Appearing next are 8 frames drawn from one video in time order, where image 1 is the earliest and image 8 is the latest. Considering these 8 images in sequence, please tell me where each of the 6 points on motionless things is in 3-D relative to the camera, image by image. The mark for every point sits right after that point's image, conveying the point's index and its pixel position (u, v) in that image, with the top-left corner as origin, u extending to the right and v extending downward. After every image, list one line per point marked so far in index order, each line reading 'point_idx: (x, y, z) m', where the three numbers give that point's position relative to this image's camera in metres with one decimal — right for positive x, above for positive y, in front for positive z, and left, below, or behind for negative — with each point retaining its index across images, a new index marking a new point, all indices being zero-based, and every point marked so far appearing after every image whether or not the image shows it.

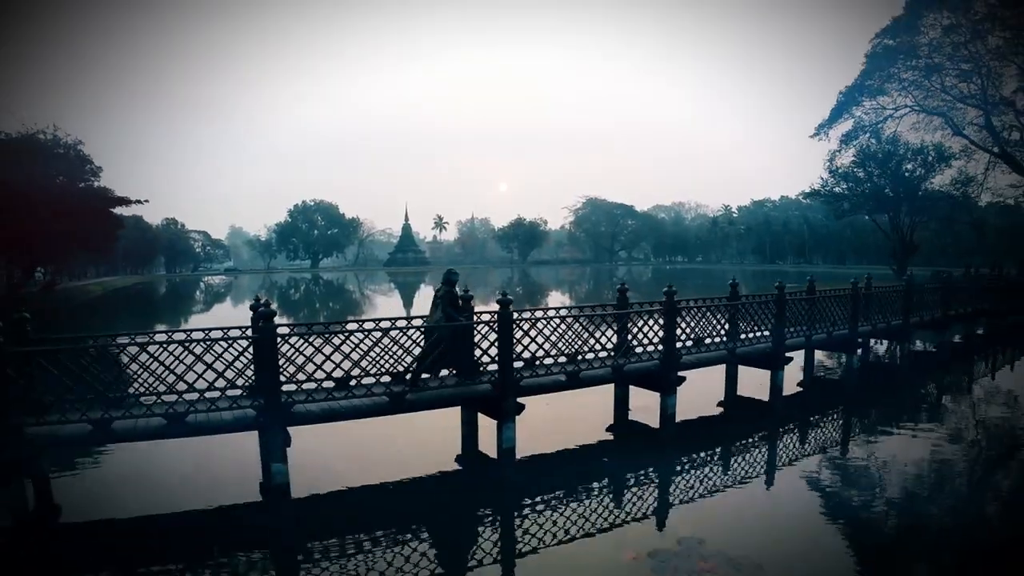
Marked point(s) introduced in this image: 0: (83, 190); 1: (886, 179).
0: (-12.5, +2.9, +17.2) m
1: (+12.4, +3.8, +19.3) m
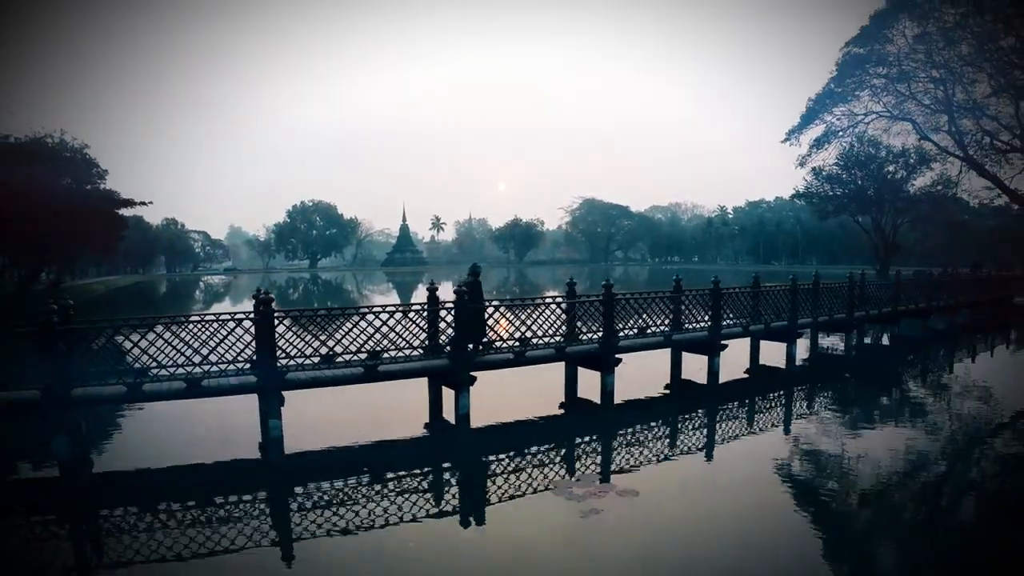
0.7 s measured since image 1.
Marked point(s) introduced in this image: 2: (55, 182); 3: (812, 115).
0: (-12.7, +2.9, +17.7) m
1: (+12.1, +3.8, +19.8) m
2: (-12.5, +2.9, +16.1) m
3: (+5.2, +3.0, +10.0) m
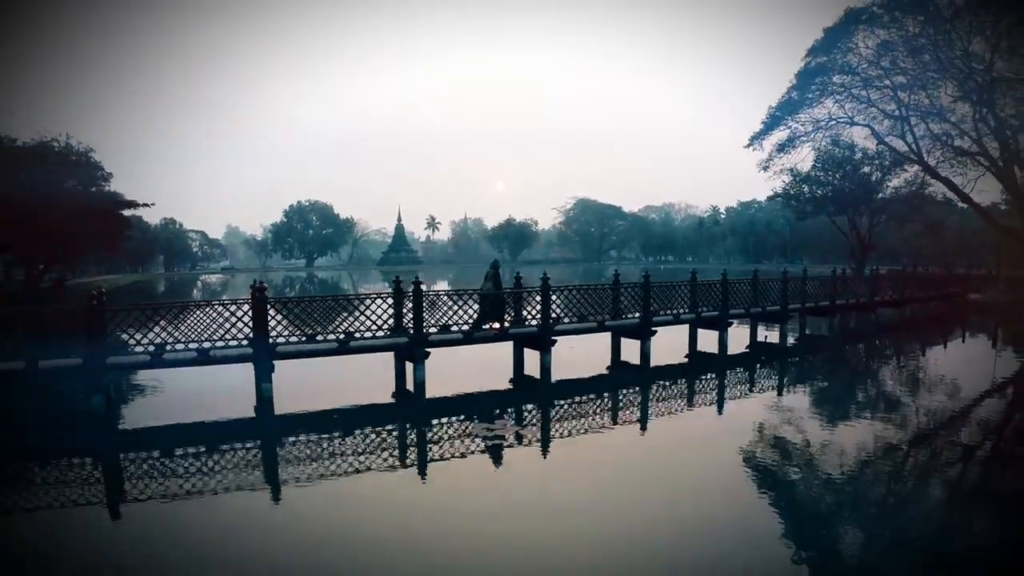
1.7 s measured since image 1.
0: (-13.1, +2.9, +18.3) m
1: (+11.8, +3.9, +20.5) m
2: (-12.9, +3.0, +16.7) m
3: (+4.8, +3.1, +10.6) m
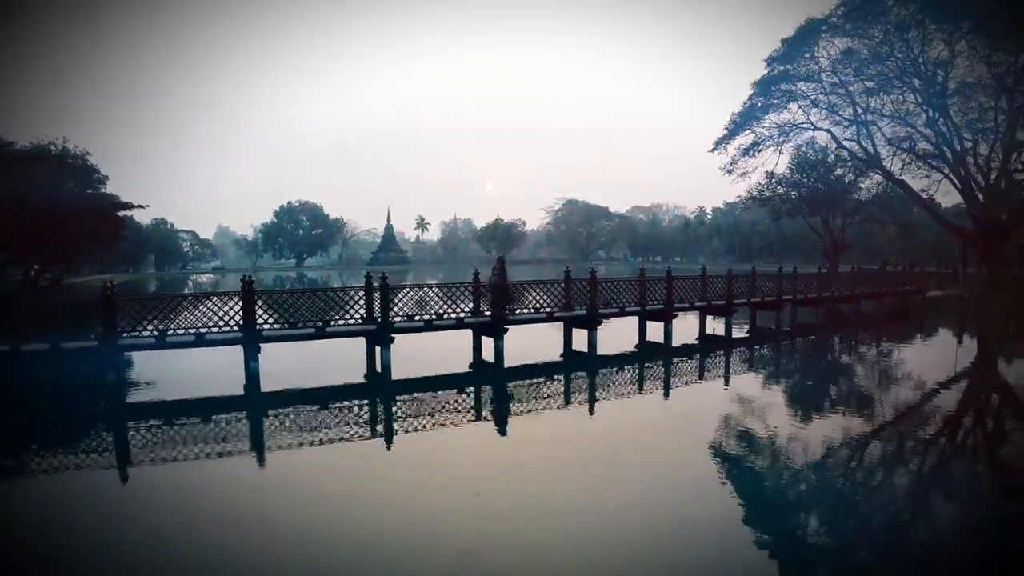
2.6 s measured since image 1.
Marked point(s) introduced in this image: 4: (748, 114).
0: (-13.6, +3.0, +18.7) m
1: (+11.2, +3.9, +21.2) m
2: (-13.4, +3.0, +17.1) m
3: (+4.4, +3.1, +11.3) m
4: (+6.0, +4.2, +14.3) m
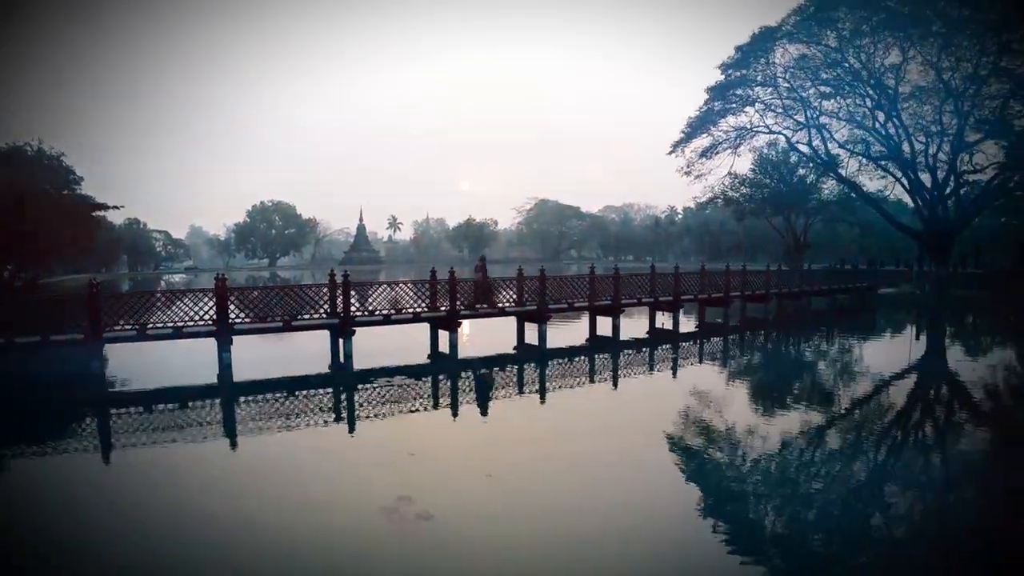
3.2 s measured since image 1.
0: (-14.1, +2.9, +18.3) m
1: (+10.5, +4.1, +22.3) m
2: (-13.8, +3.0, +16.6) m
3: (+4.3, +3.2, +12.0) m
4: (+5.7, +4.3, +15.1) m
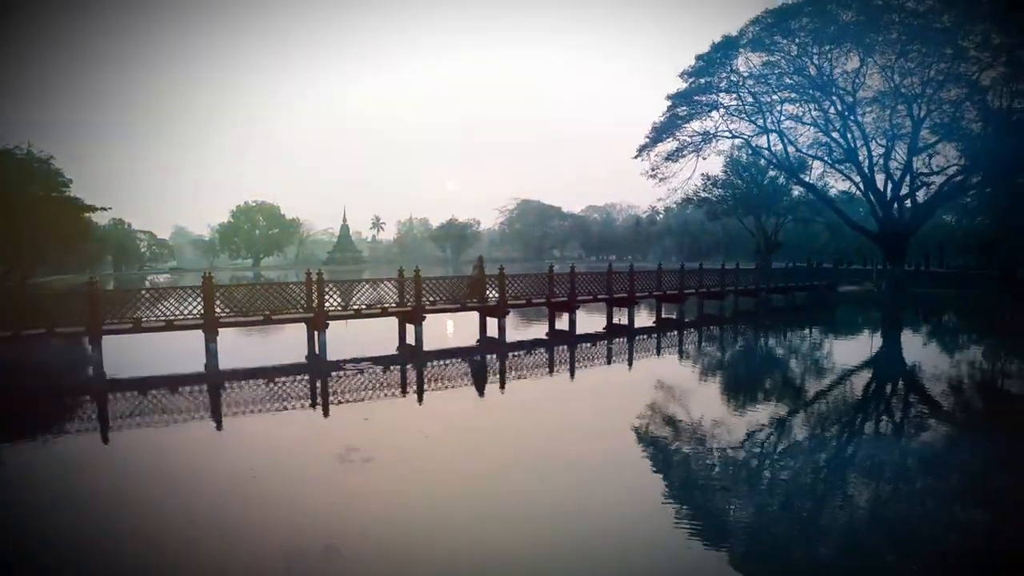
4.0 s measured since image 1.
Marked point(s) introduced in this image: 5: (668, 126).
0: (-14.8, +3.0, +18.5) m
1: (+9.7, +4.1, +23.2) m
2: (-14.5, +3.0, +17.0) m
3: (+3.8, +3.2, +12.7) m
4: (+5.1, +4.4, +15.9) m
5: (+4.9, +4.5, +16.2) m
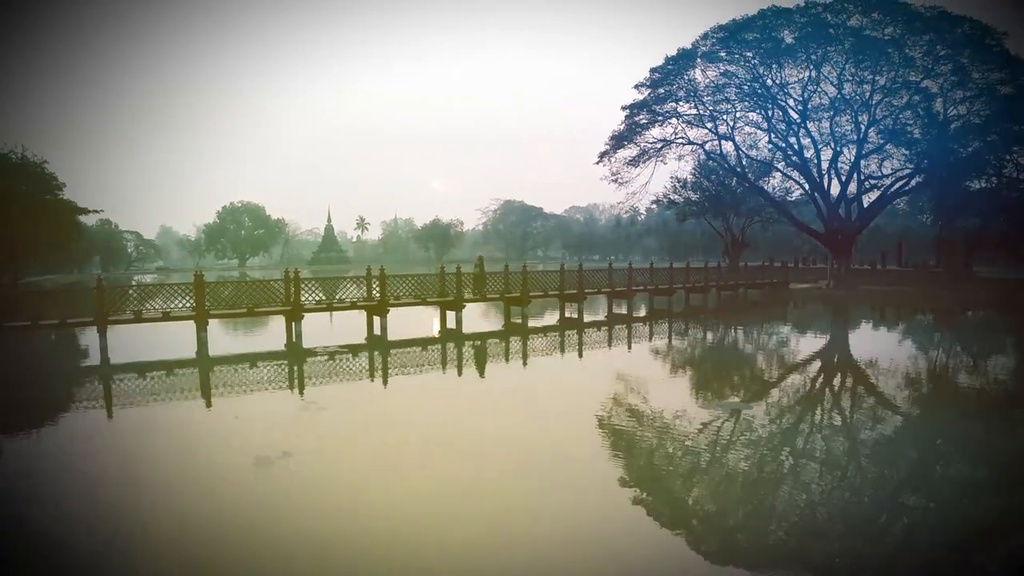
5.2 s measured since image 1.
0: (-15.6, +3.0, +19.1) m
1: (+8.8, +4.2, +24.3) m
2: (-15.2, +3.0, +17.5) m
3: (+3.1, +3.3, +13.6) m
4: (+4.3, +4.4, +16.9) m
5: (+4.2, +4.6, +17.2) m
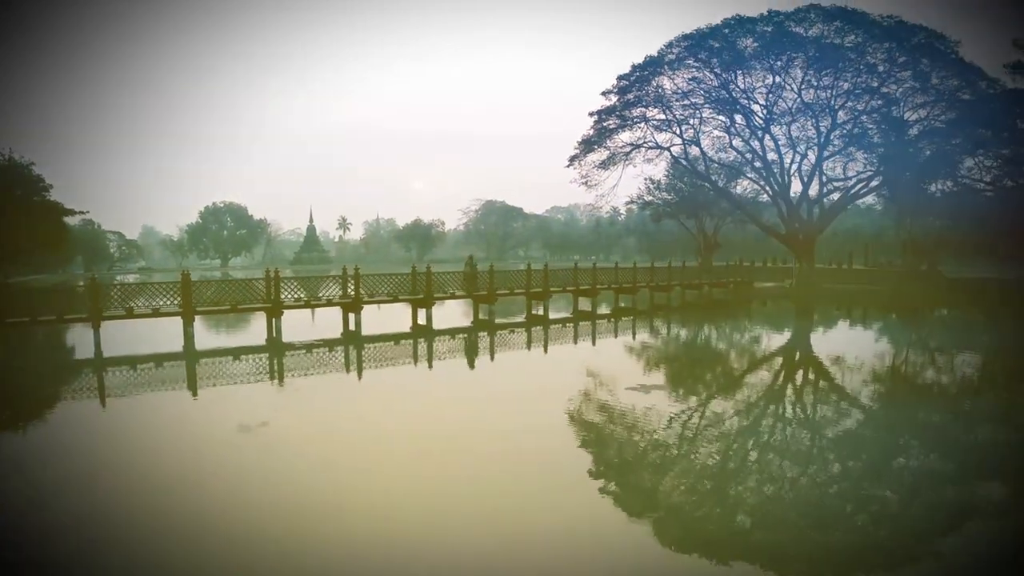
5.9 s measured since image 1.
0: (-16.3, +3.0, +19.2) m
1: (+7.9, +4.2, +25.0) m
2: (-15.9, +3.0, +17.7) m
3: (+2.5, +3.3, +14.3) m
4: (+3.6, +4.5, +17.5) m
5: (+3.4, +4.6, +17.9) m
